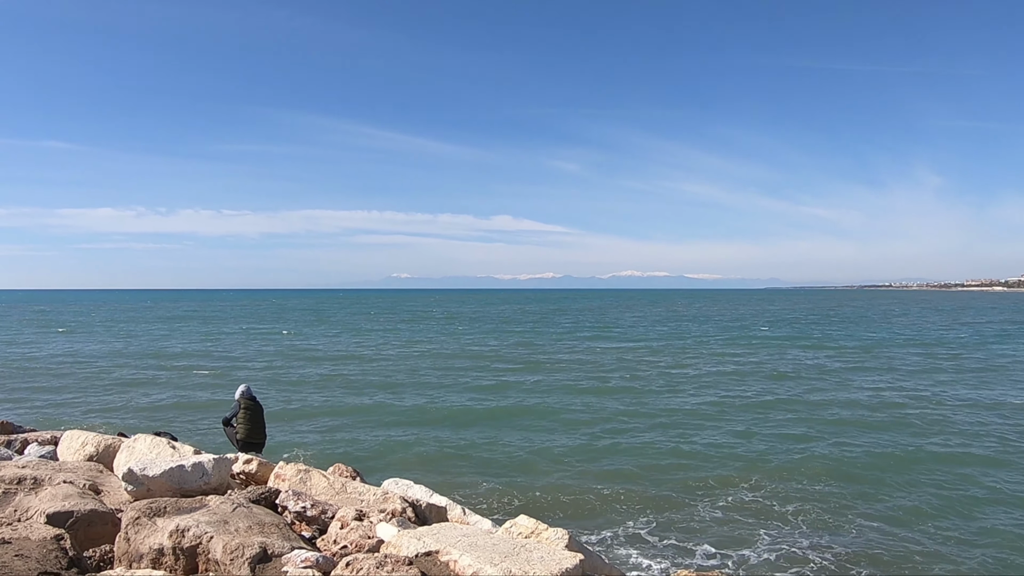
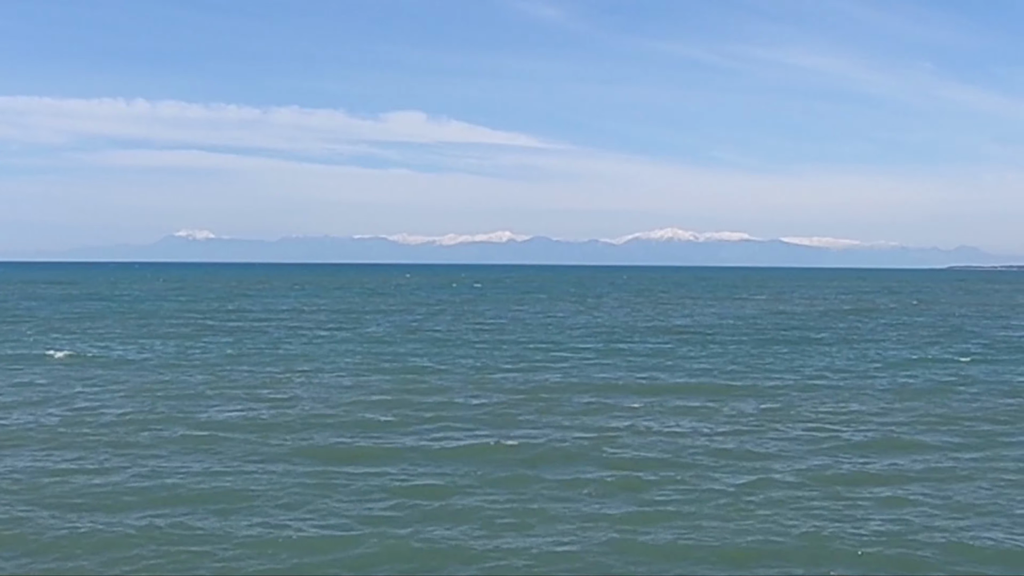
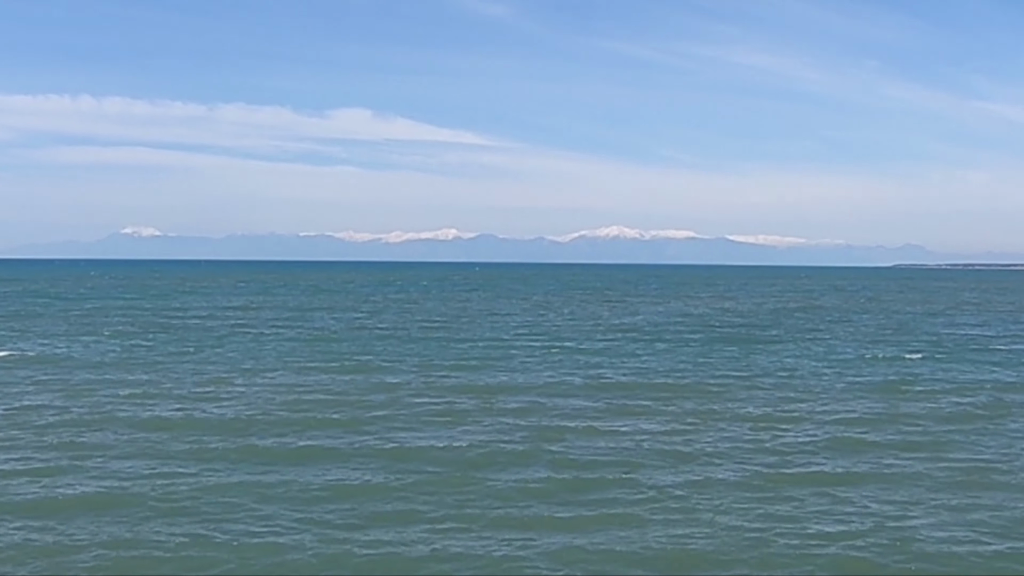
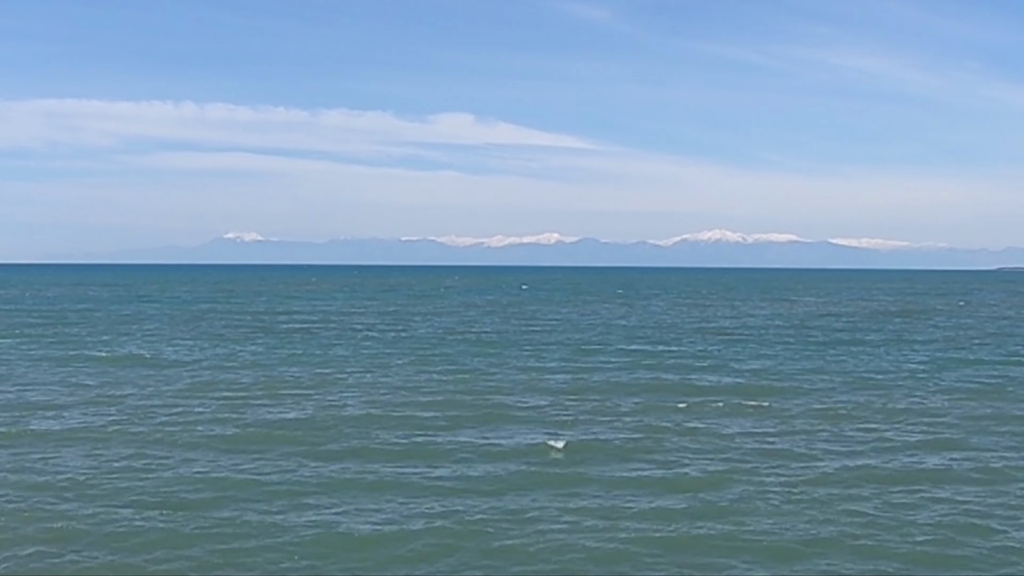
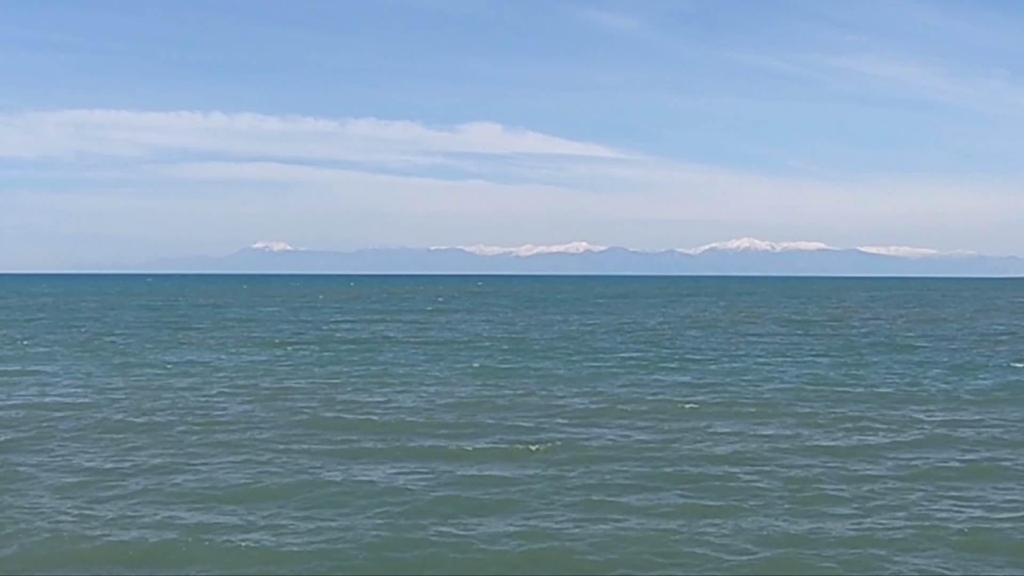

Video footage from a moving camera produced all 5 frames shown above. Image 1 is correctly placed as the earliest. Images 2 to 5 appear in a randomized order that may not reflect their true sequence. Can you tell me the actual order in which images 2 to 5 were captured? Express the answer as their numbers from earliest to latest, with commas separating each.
5, 4, 2, 3
